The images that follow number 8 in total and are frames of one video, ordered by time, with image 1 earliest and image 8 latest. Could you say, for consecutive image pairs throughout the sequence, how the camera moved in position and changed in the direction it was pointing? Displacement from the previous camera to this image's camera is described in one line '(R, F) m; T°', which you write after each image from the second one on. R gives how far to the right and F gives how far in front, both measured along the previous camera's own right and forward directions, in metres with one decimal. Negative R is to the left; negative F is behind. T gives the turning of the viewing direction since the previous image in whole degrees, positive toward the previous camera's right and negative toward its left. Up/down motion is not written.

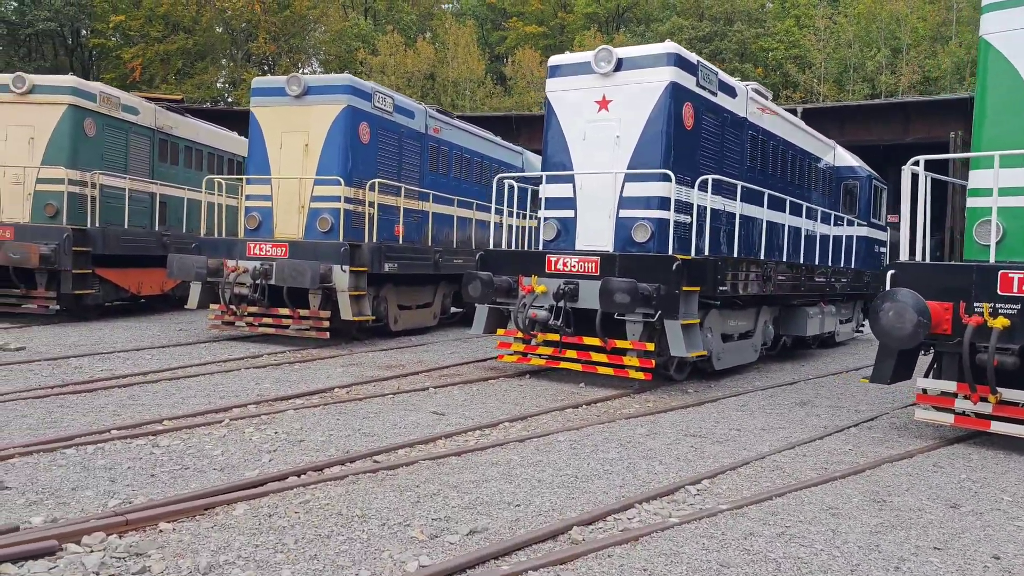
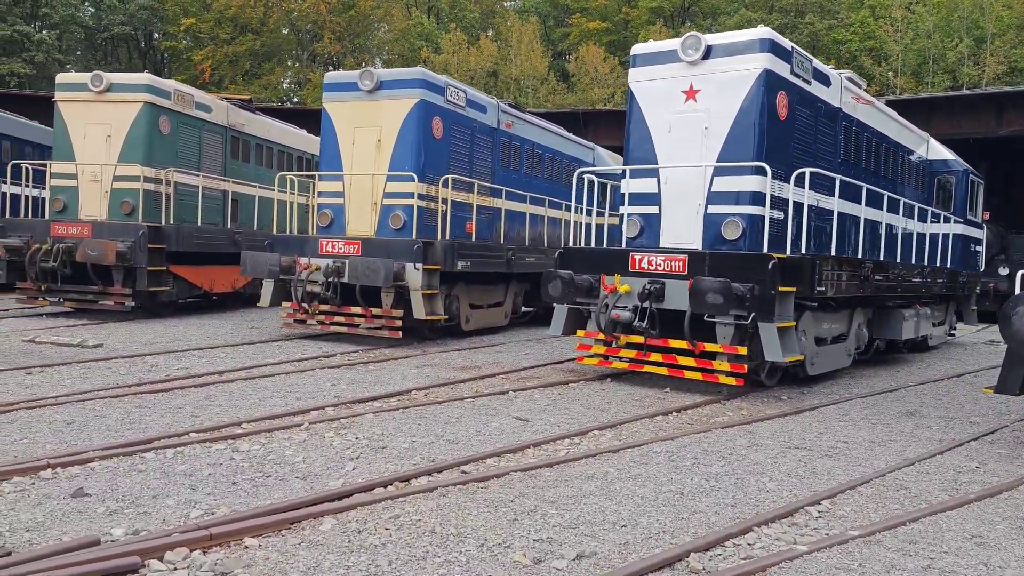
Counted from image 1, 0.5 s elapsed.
(-0.2, +0.3) m; -4°
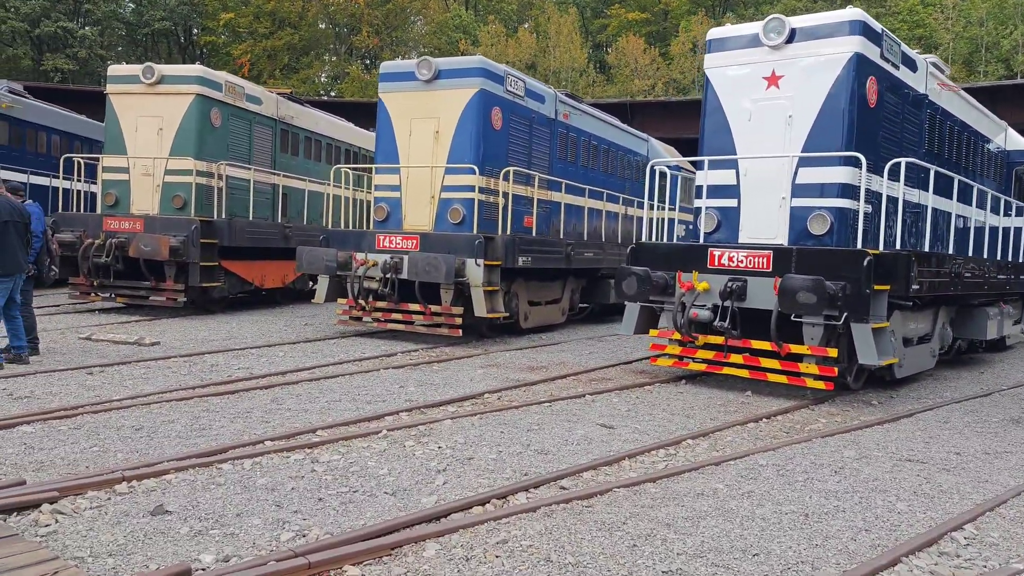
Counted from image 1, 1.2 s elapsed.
(-0.4, +0.4) m; -2°
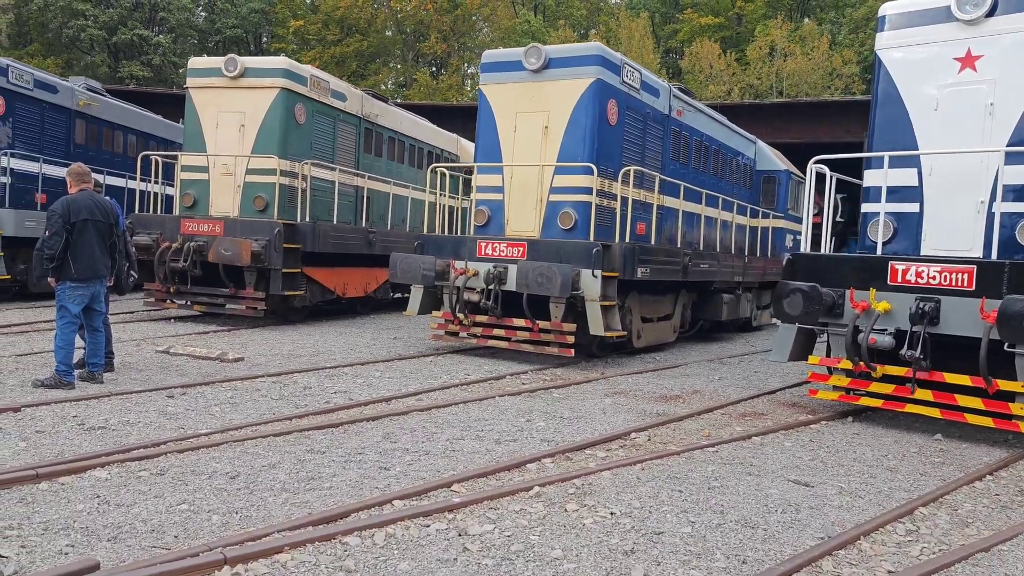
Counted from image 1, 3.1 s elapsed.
(-0.7, +1.1) m; -4°
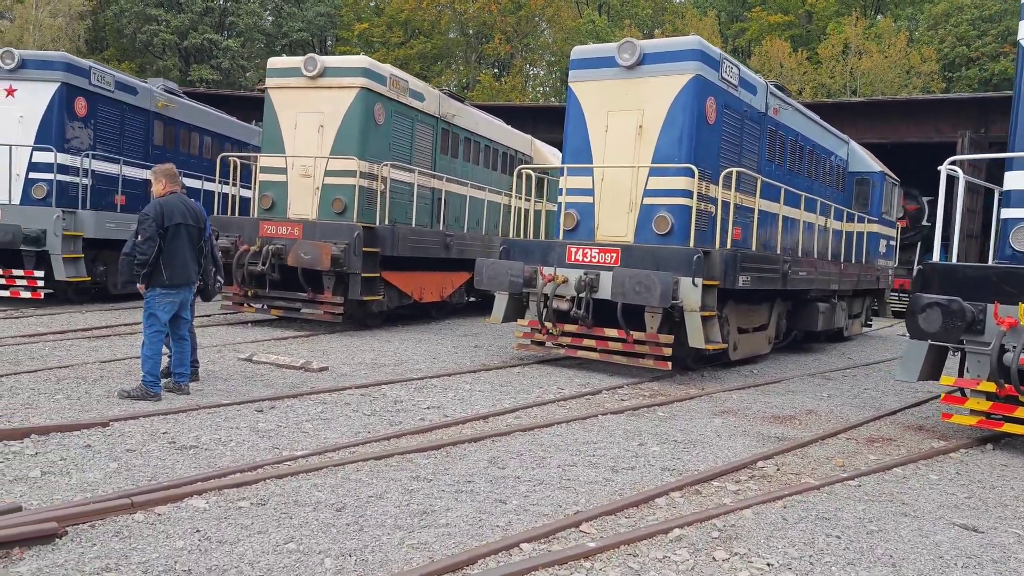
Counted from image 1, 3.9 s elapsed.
(-0.4, +0.4) m; -4°
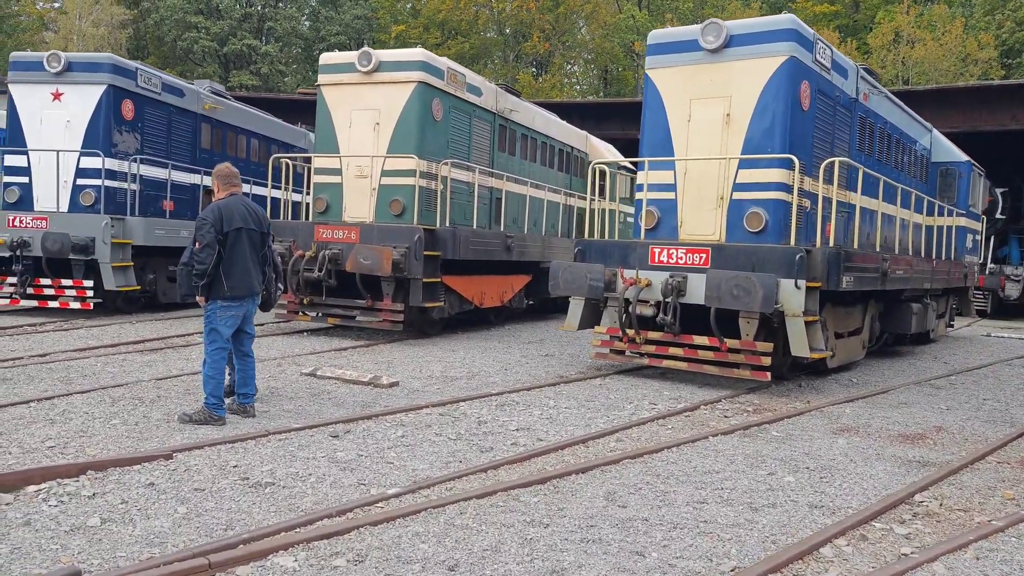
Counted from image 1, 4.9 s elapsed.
(-0.4, +0.6) m; -2°
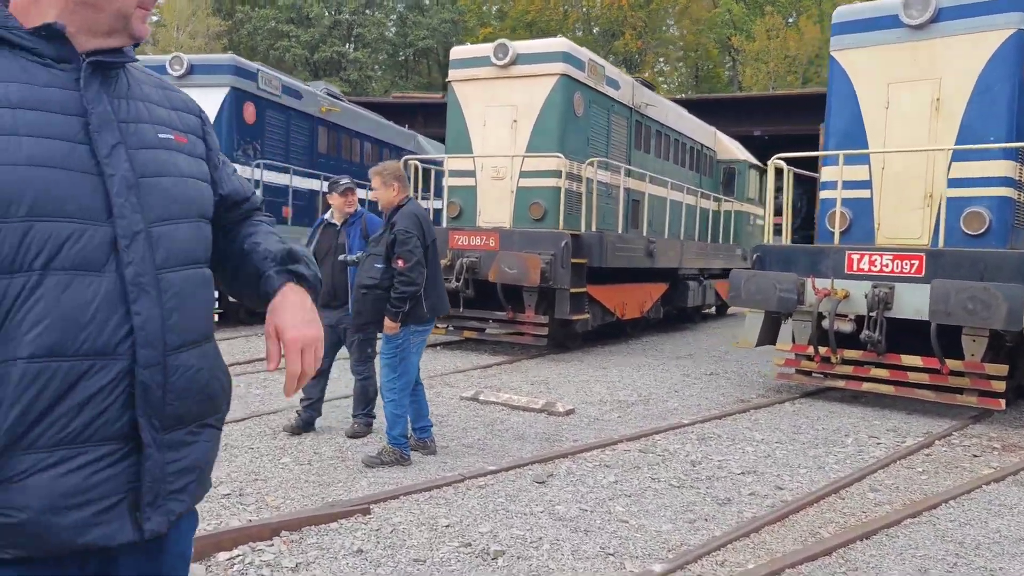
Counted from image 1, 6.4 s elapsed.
(-0.8, +0.8) m; -5°
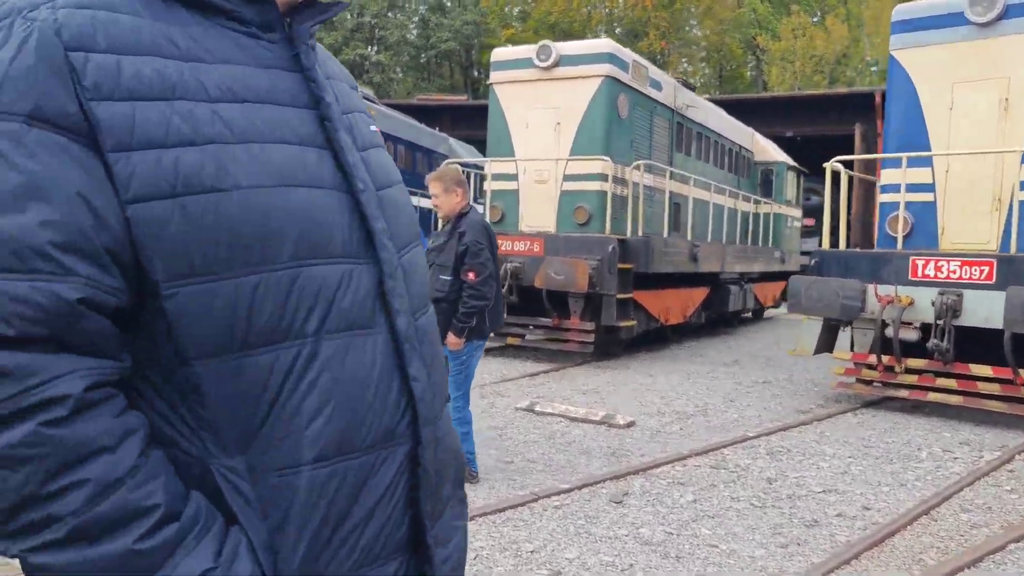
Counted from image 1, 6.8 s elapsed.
(-0.3, +0.2) m; -1°
